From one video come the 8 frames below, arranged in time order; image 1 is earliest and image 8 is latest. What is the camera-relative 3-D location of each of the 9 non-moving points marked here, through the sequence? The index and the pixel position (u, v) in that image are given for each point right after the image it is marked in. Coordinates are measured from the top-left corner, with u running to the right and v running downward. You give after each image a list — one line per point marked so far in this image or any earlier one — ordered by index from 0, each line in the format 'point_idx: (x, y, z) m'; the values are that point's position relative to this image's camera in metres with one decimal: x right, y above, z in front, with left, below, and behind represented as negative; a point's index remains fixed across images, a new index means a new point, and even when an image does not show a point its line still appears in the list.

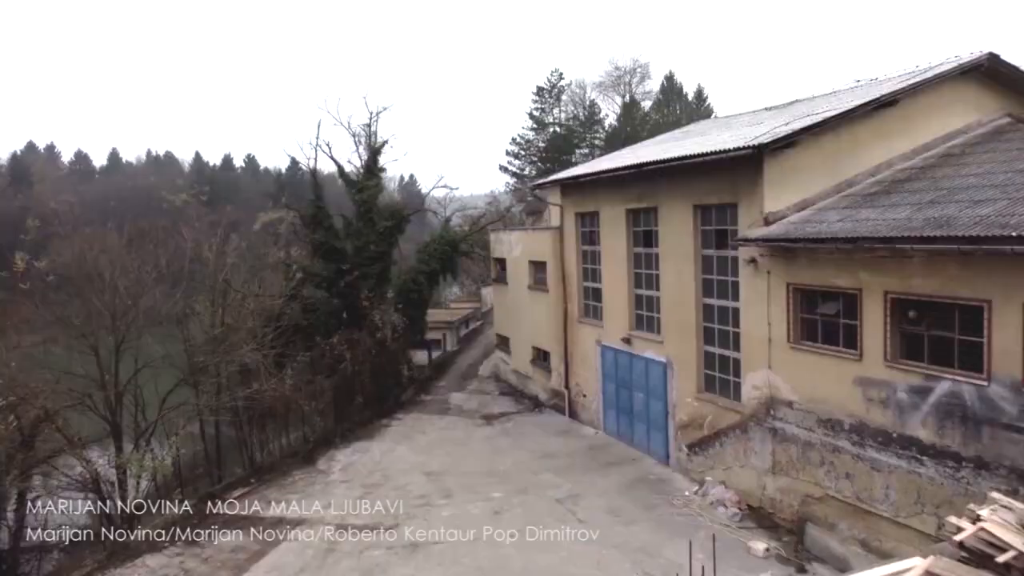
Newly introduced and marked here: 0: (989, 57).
0: (+5.7, +2.7, +11.5) m
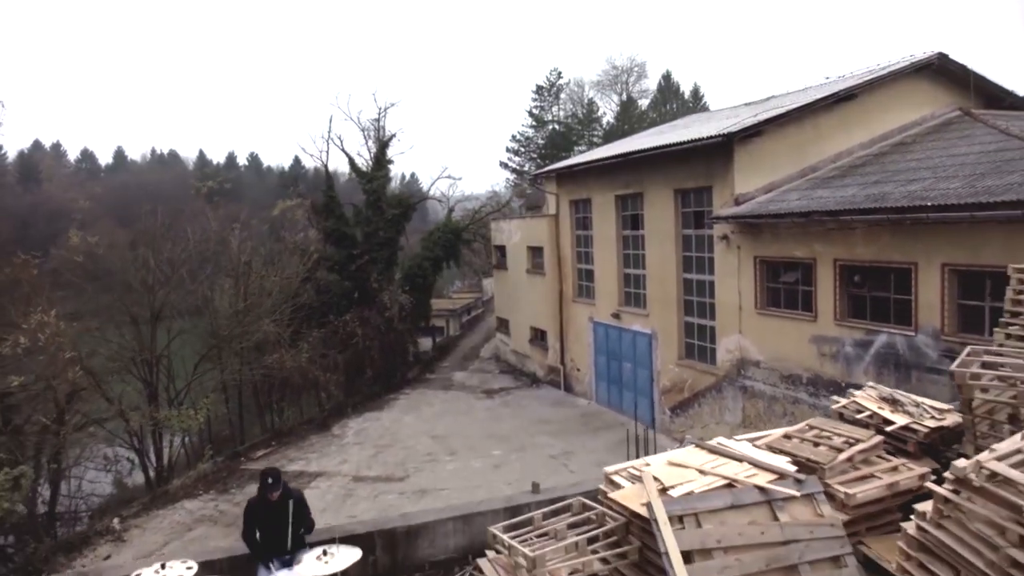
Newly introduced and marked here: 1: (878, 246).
0: (+5.7, +3.1, +12.9) m
1: (+3.6, +0.4, +9.5) m
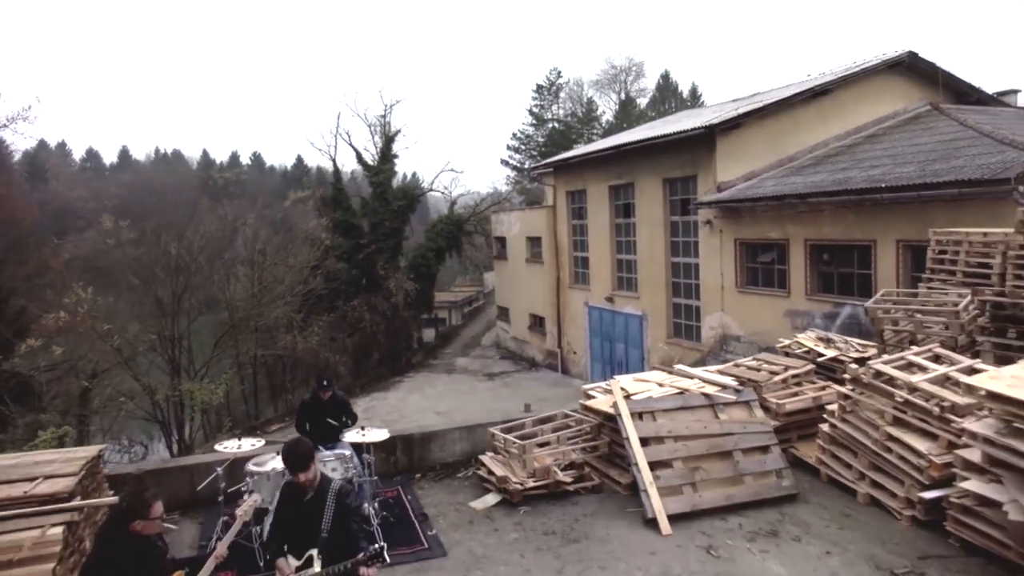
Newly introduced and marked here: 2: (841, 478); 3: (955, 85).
0: (+5.7, +3.3, +13.9) m
1: (+3.6, +0.7, +10.4) m
2: (+1.6, -0.9, +4.6) m
3: (+6.8, +3.1, +14.9) m
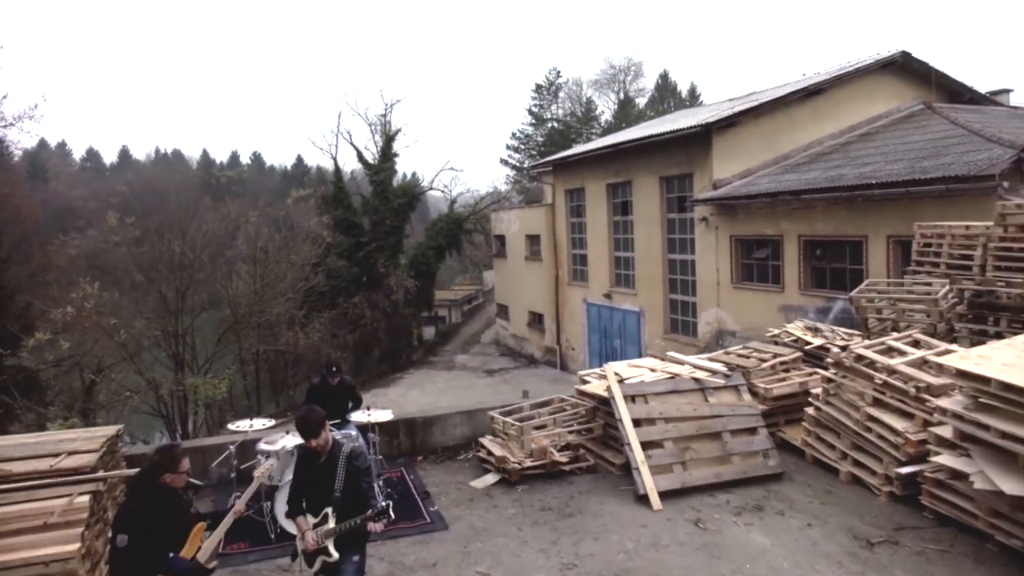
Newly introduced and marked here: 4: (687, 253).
0: (+5.7, +3.4, +14.1) m
1: (+3.6, +0.7, +10.6) m
2: (+1.6, -0.8, +4.8) m
3: (+6.8, +3.1, +15.1) m
4: (+2.6, +0.5, +14.5) m
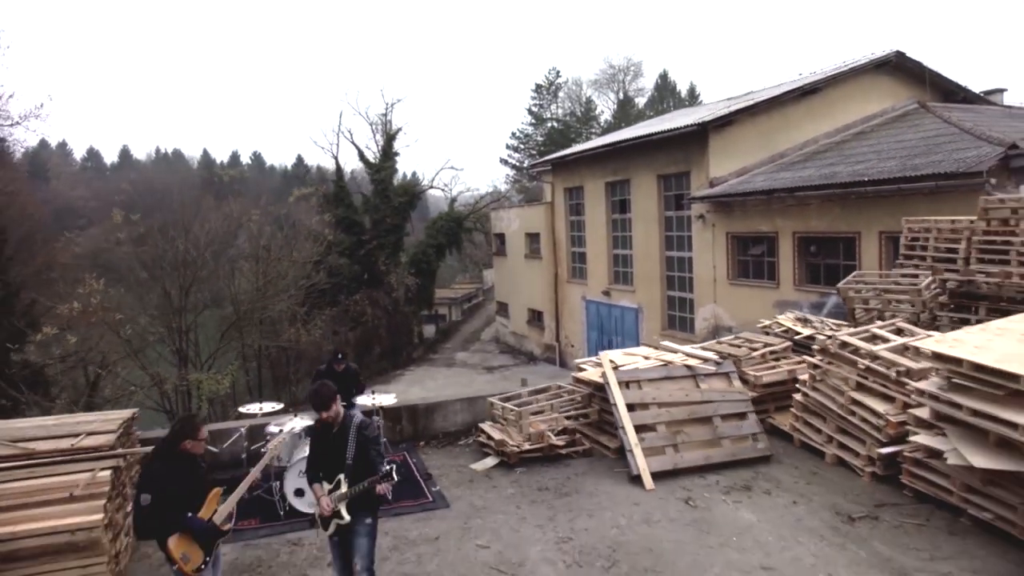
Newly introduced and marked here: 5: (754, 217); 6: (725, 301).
0: (+5.7, +3.4, +14.3) m
1: (+3.5, +0.8, +10.8) m
2: (+1.5, -0.8, +5.0) m
3: (+6.8, +3.2, +15.3) m
4: (+2.6, +0.6, +14.6) m
5: (+3.1, +0.9, +12.4) m
6: (+2.9, -0.2, +13.3) m
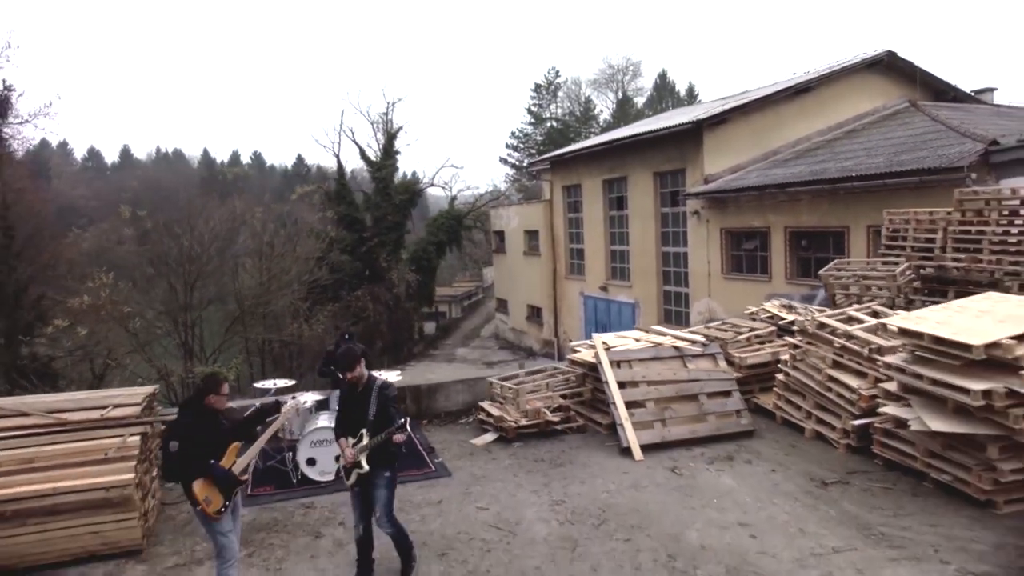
0: (+5.6, +3.5, +14.6) m
1: (+3.5, +0.9, +11.1) m
2: (+1.5, -0.7, +5.3) m
3: (+6.7, +3.3, +15.6) m
4: (+2.6, +0.7, +15.0) m
5: (+3.1, +1.0, +12.7) m
6: (+2.9, -0.1, +13.6) m
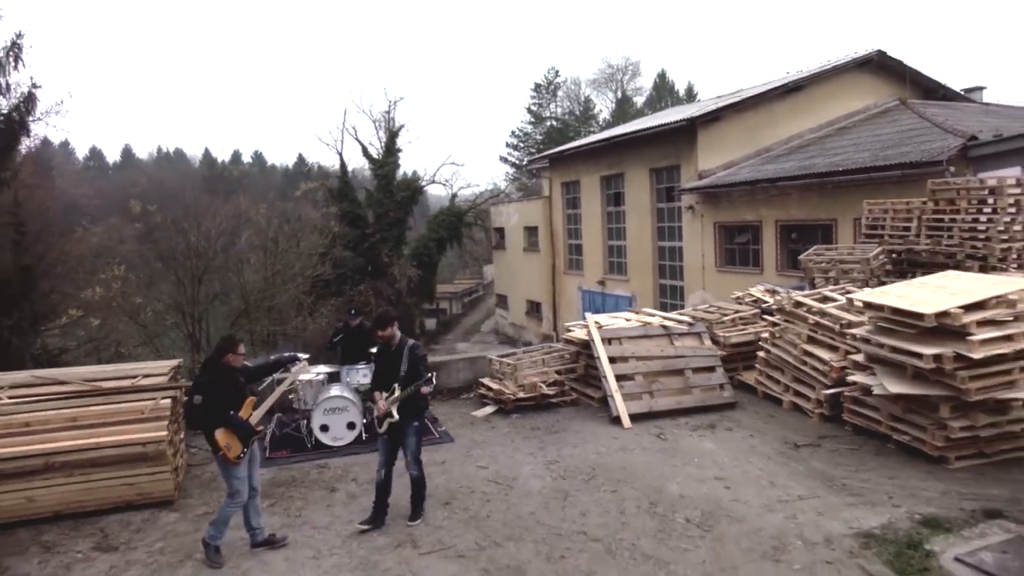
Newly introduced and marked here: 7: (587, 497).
0: (+5.6, +3.6, +15.0) m
1: (+3.5, +1.0, +11.5) m
2: (+1.5, -0.6, +5.7) m
3: (+6.7, +3.4, +16.0) m
4: (+2.6, +0.8, +15.3) m
5: (+3.1, +1.1, +13.1) m
6: (+2.9, 0.0, +14.0) m
7: (+0.3, -0.9, +4.0) m
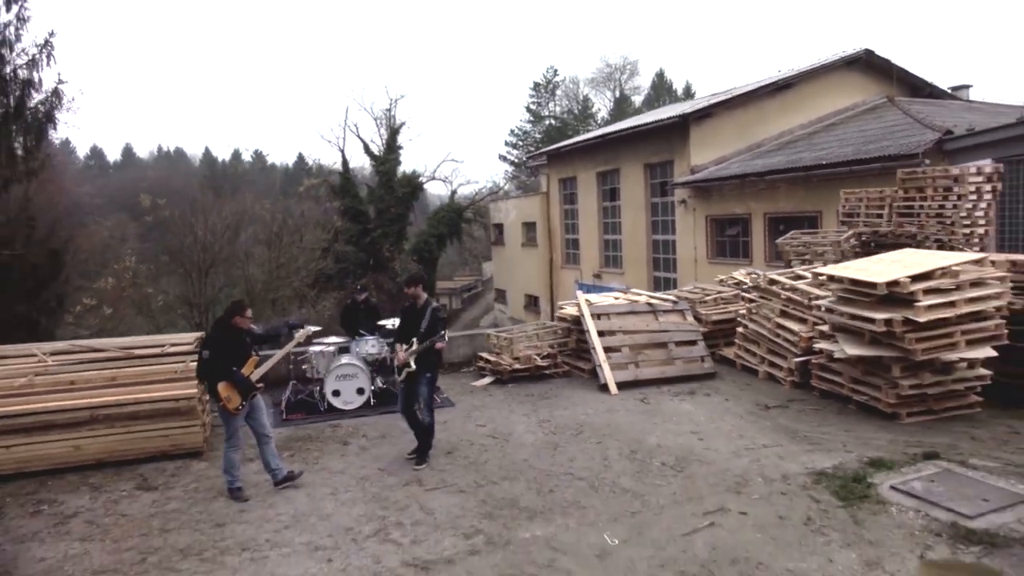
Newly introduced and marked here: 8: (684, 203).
0: (+5.6, +3.8, +15.4) m
1: (+3.5, +1.1, +12.0) m
2: (+1.5, -0.5, +6.2) m
3: (+6.7, +3.5, +16.4) m
4: (+2.5, +0.9, +15.8) m
5: (+3.0, +1.2, +13.5) m
6: (+2.9, +0.1, +14.5) m
7: (+0.3, -0.7, +4.5) m
8: (+2.6, +1.3, +14.9) m
